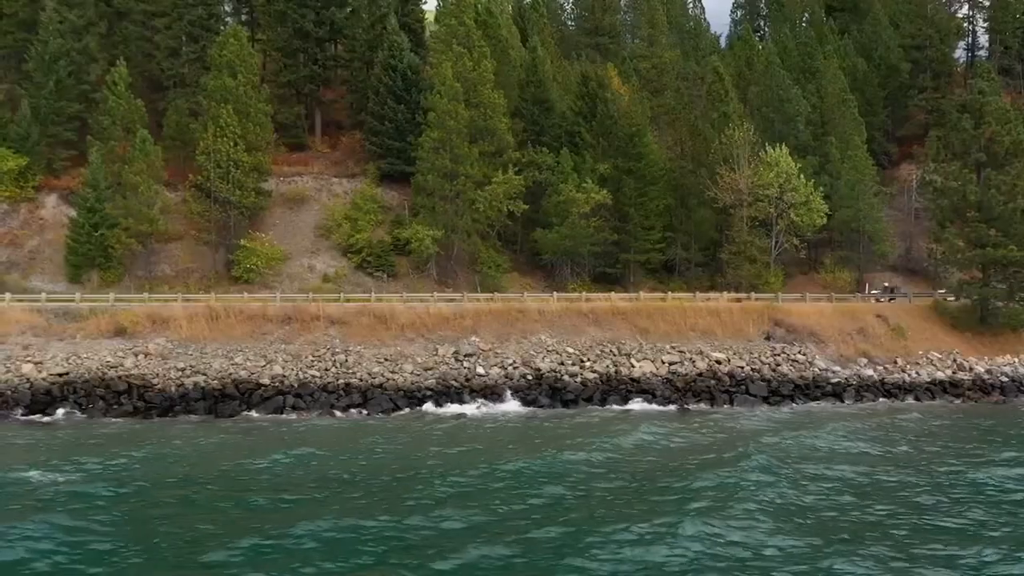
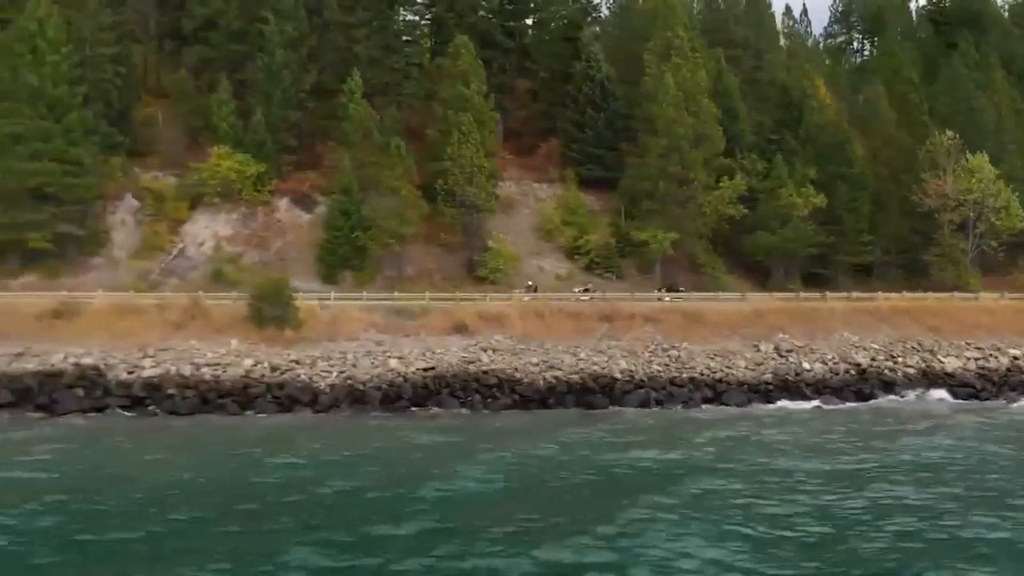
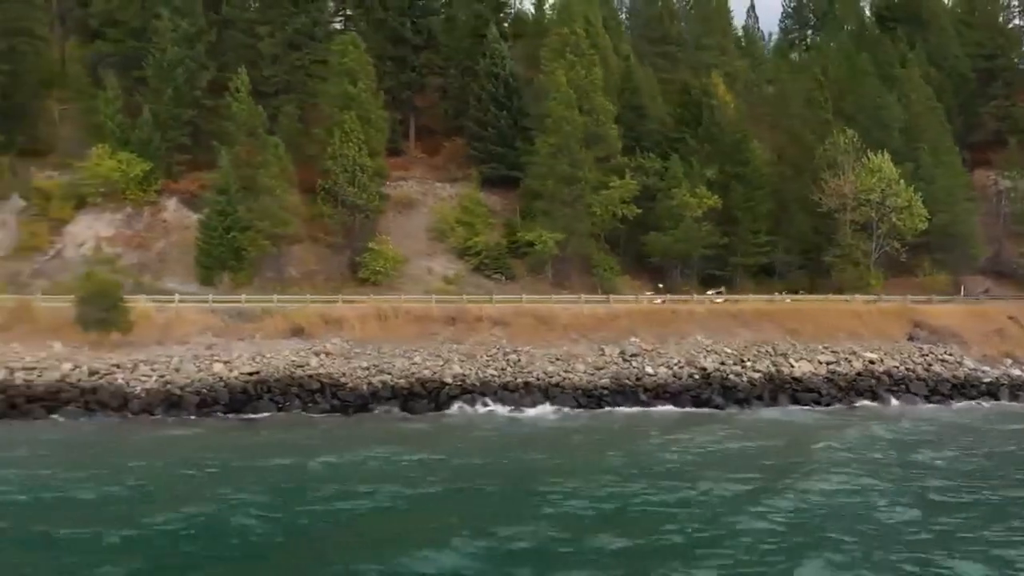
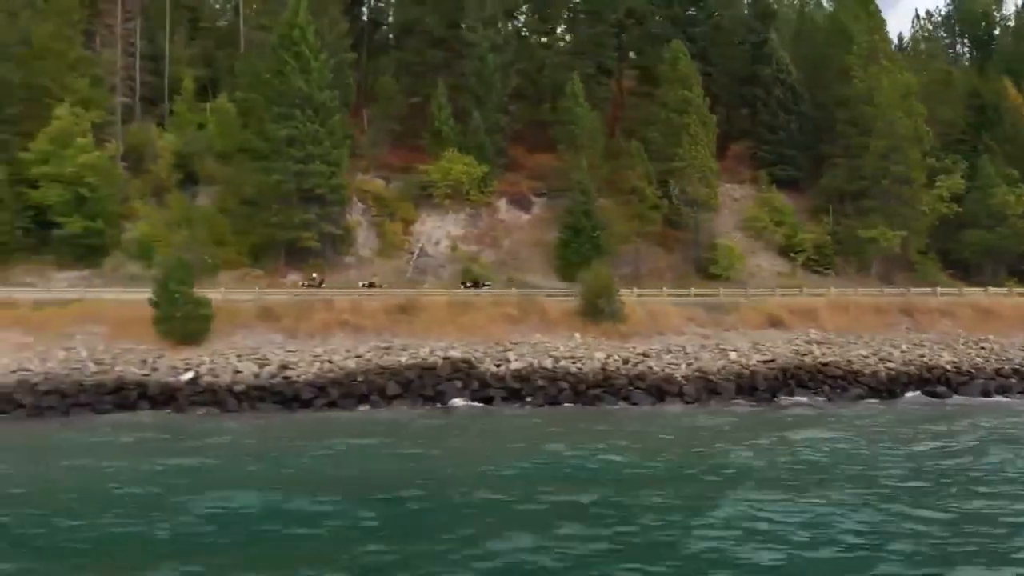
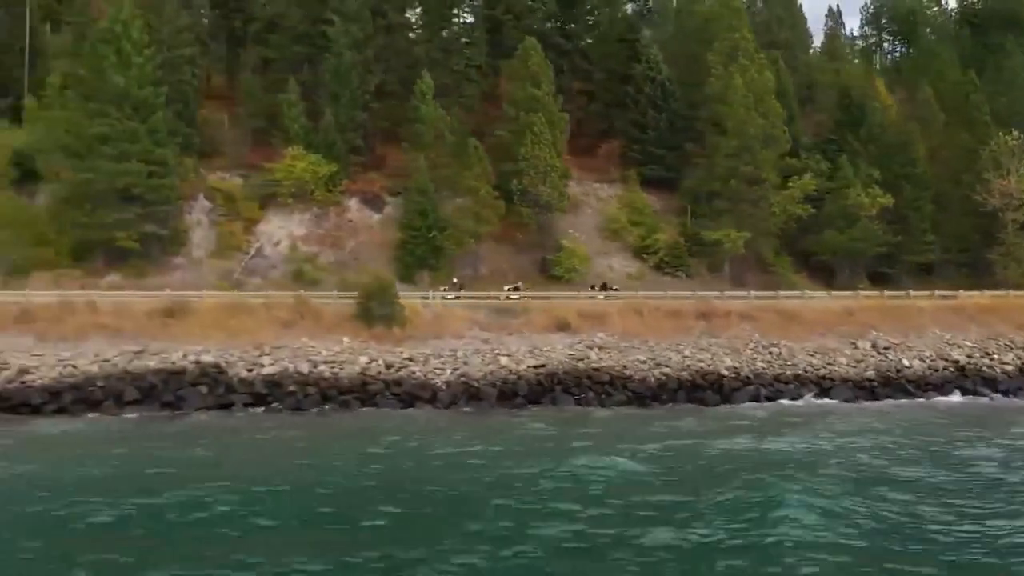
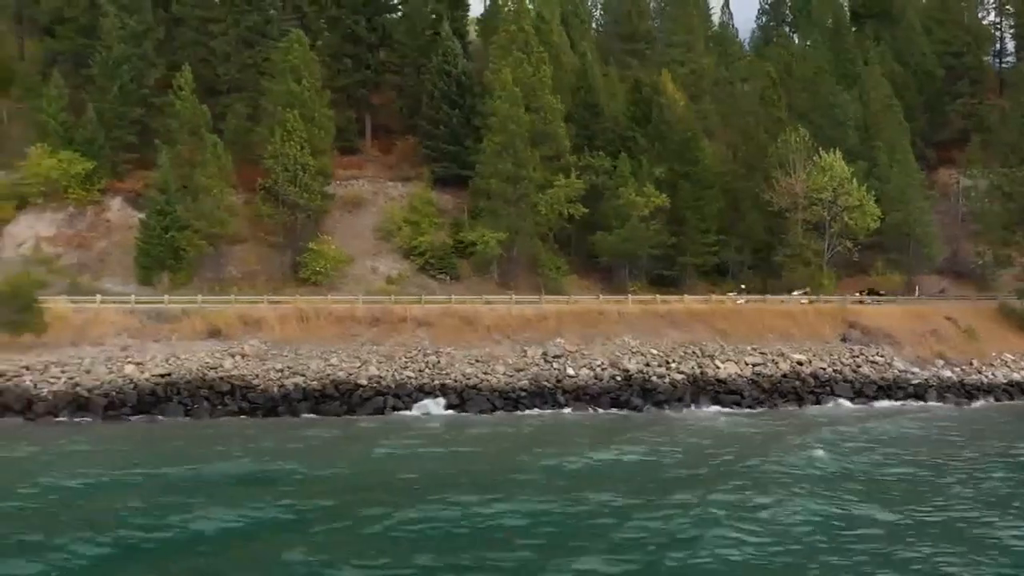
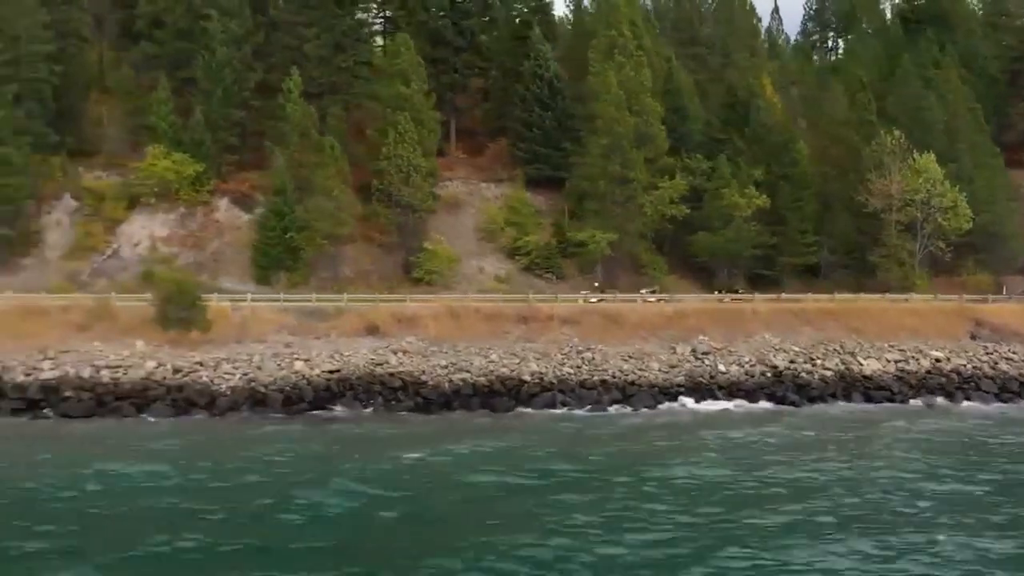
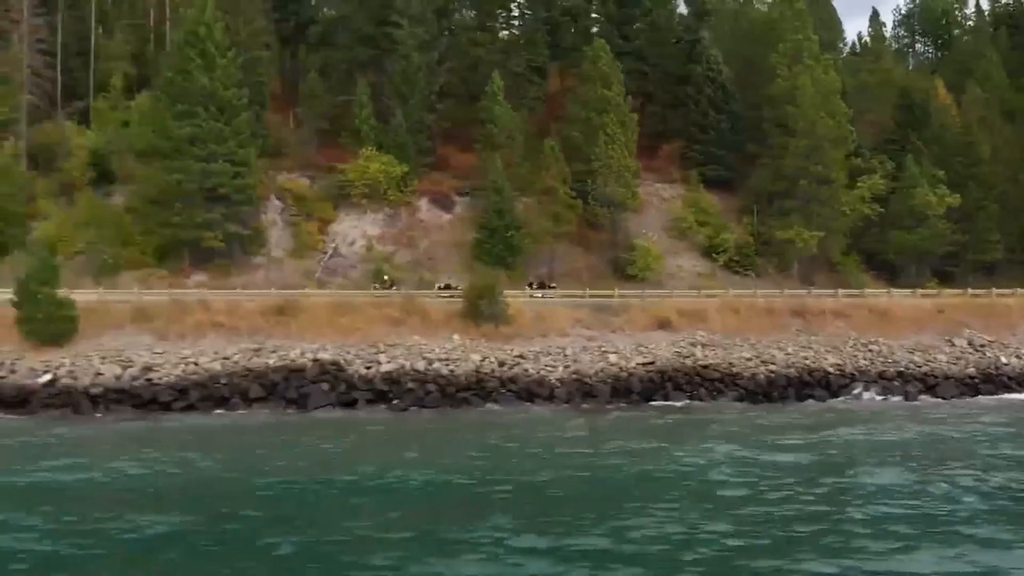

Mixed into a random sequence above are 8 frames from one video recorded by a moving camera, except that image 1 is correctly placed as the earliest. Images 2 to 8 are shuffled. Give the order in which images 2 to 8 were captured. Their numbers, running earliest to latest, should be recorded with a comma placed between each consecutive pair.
6, 3, 7, 2, 5, 8, 4
